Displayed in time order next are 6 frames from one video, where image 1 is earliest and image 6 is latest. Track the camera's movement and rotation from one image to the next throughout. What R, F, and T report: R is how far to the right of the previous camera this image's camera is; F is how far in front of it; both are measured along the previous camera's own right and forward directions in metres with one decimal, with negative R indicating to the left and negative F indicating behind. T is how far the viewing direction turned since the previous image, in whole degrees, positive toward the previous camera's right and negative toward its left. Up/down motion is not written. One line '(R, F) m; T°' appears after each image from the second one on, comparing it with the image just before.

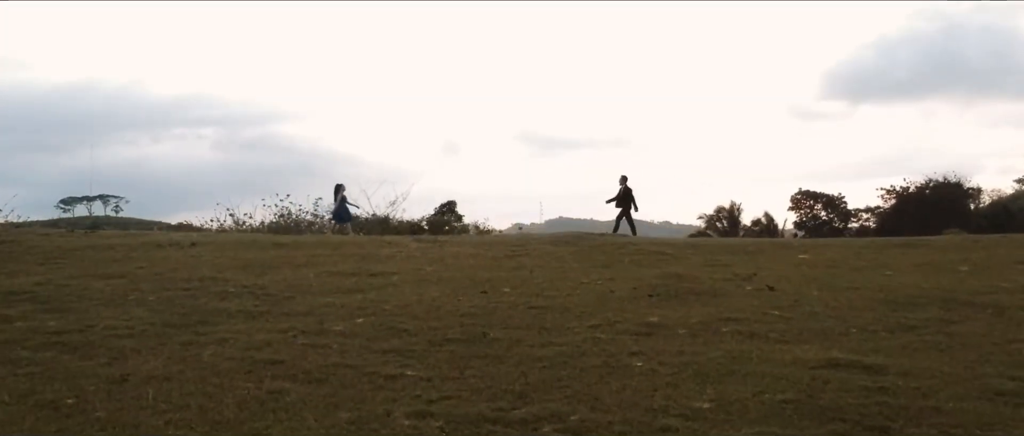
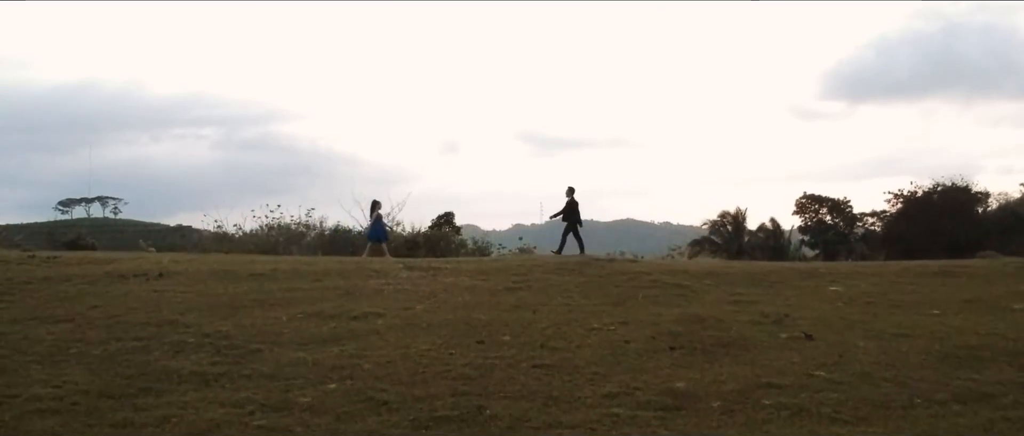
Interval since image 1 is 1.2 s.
(0.0, +1.4) m; 0°
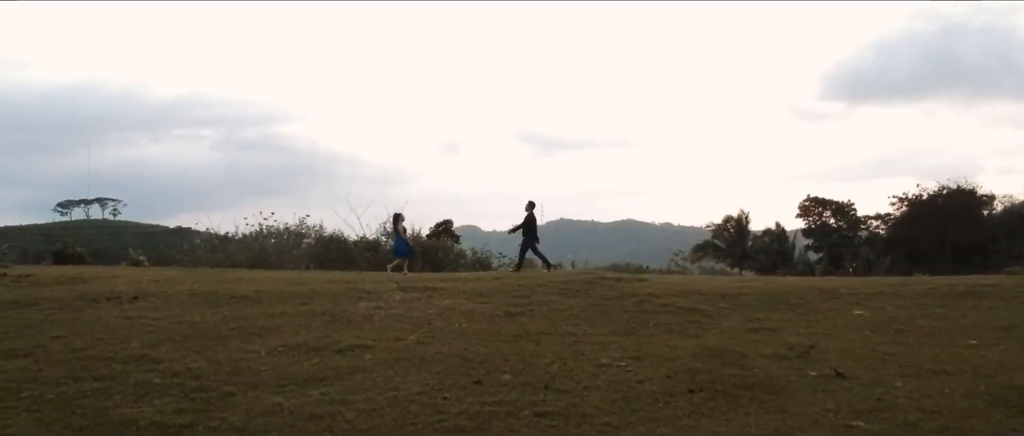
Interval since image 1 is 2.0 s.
(0.0, +0.9) m; 0°
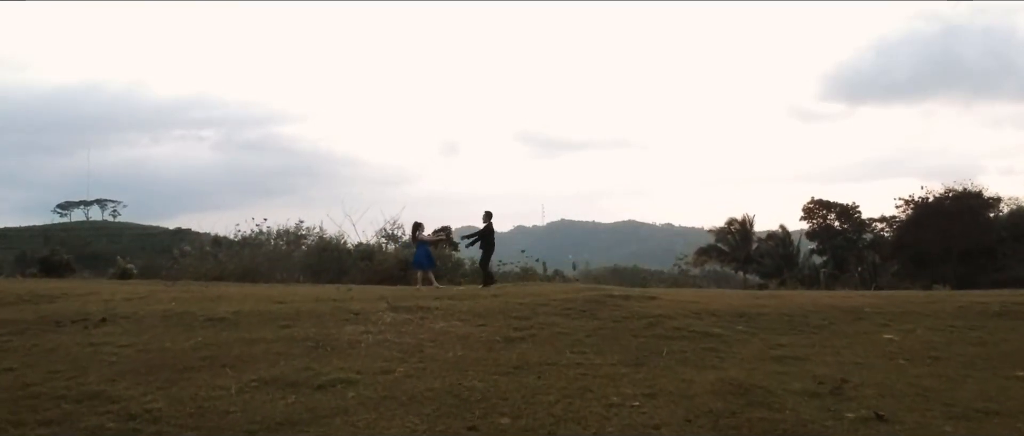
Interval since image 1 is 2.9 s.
(0.0, +1.0) m; 0°
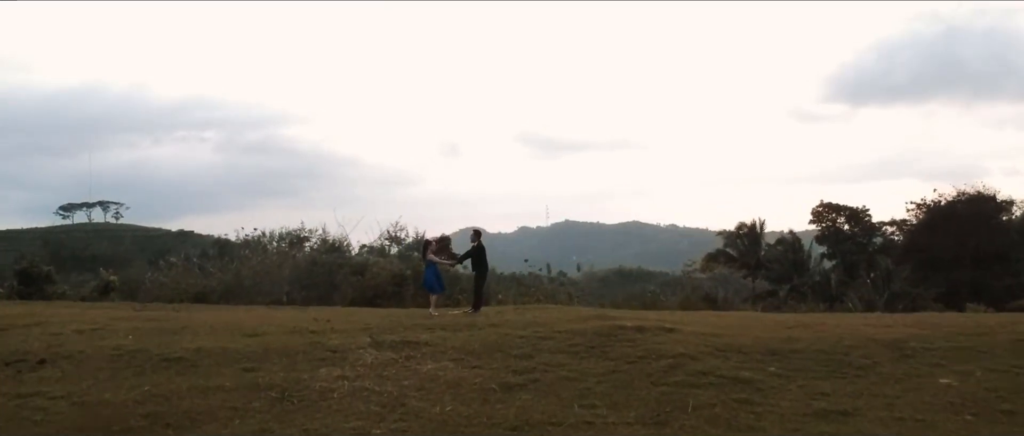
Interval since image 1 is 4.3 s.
(+0.1, +1.6) m; 0°
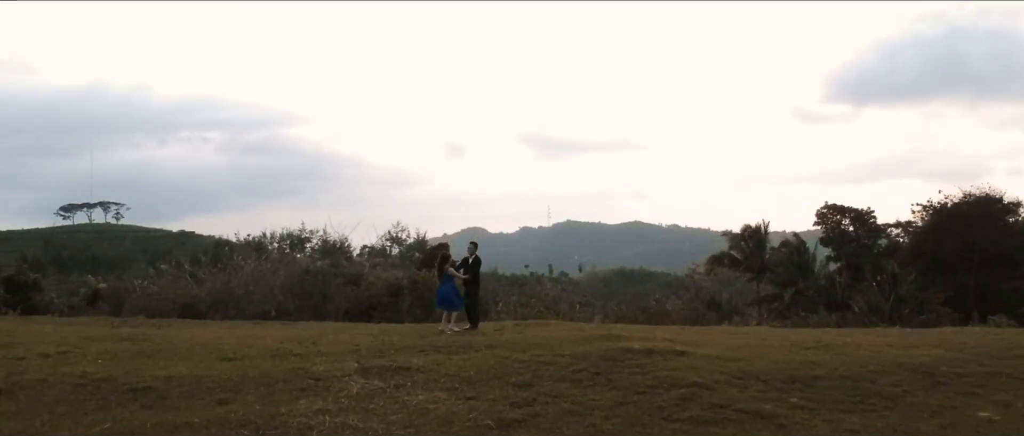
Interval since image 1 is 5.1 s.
(0.0, +0.9) m; 0°
